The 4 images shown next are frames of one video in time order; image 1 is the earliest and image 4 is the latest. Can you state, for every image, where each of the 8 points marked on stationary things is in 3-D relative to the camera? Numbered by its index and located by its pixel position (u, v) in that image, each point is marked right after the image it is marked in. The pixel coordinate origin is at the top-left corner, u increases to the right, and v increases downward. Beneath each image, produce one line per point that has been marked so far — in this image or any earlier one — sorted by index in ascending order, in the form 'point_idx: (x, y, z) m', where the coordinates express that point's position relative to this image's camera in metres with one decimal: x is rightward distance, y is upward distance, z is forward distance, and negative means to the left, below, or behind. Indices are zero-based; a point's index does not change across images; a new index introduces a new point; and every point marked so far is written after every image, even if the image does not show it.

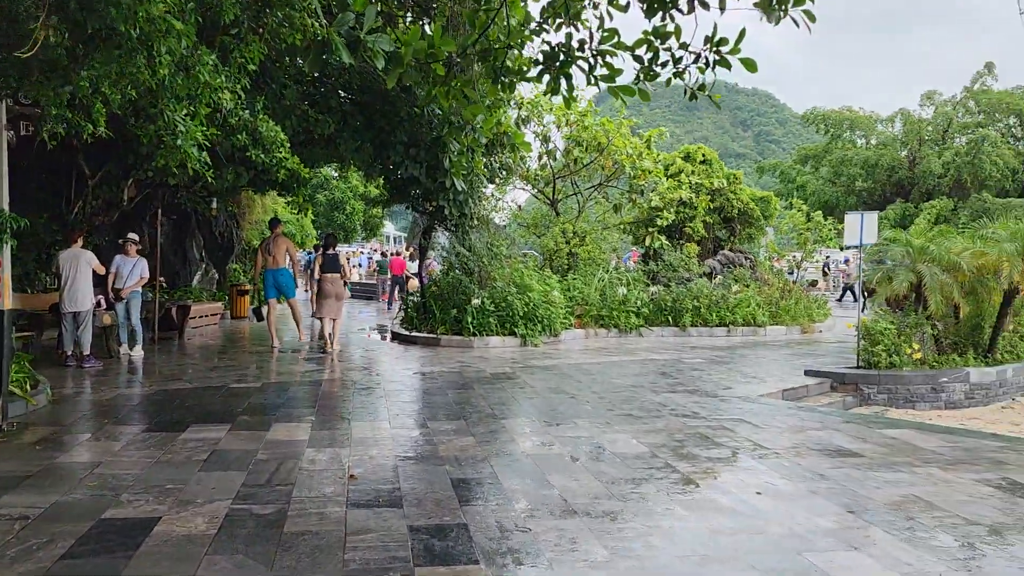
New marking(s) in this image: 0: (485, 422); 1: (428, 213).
0: (-0.2, -1.0, +6.4) m
1: (-1.2, +1.1, +12.1) m
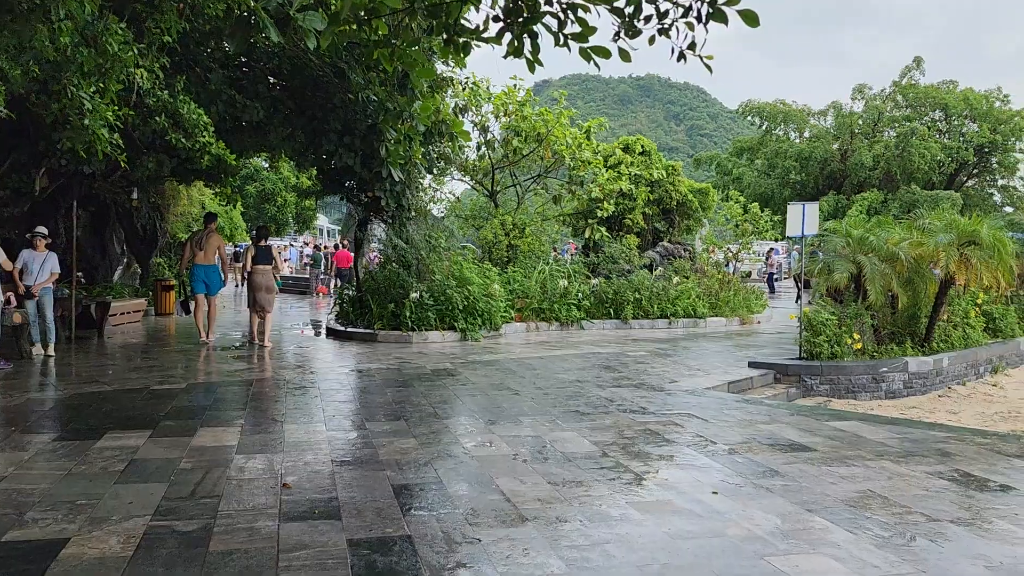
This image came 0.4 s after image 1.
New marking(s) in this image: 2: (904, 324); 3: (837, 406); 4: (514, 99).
0: (-0.6, -1.0, +6.1) m
1: (-2.1, +1.1, +11.7) m
2: (+4.5, -0.4, +9.6) m
3: (+3.2, -1.2, +8.4) m
4: (0.0, +3.2, +14.2) m
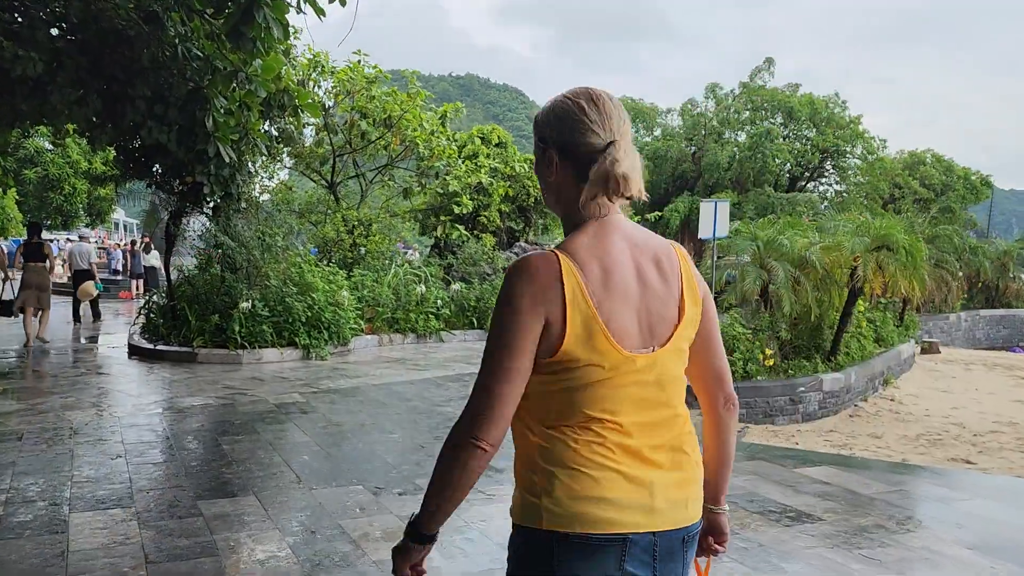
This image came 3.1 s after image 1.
0: (-1.1, -1.1, +4.3) m
1: (-3.8, +1.1, +9.4) m
2: (+3.1, -0.5, +8.8) m
3: (+2.1, -1.3, +7.4) m
4: (-2.2, +3.1, +12.4) m
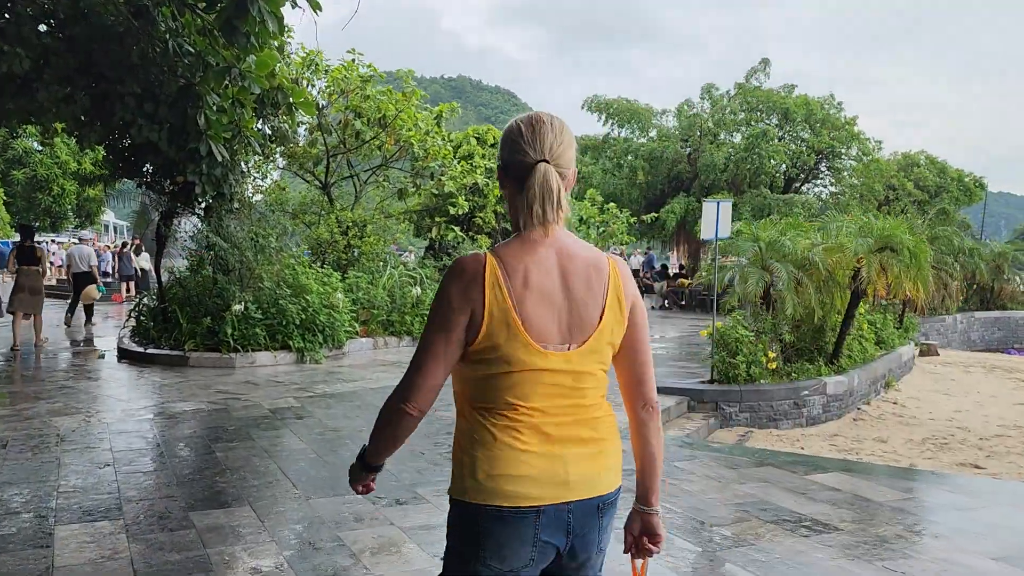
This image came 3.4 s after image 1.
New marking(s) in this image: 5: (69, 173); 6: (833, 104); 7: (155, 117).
0: (-1.1, -1.1, +4.1) m
1: (-3.8, +1.0, +9.2) m
2: (+3.1, -0.5, +8.7) m
3: (+2.1, -1.3, +7.2) m
4: (-2.3, +3.1, +12.2) m
5: (-10.2, +2.7, +19.5) m
6: (+7.5, +4.3, +19.6) m
7: (-3.0, +1.5, +7.1) m
